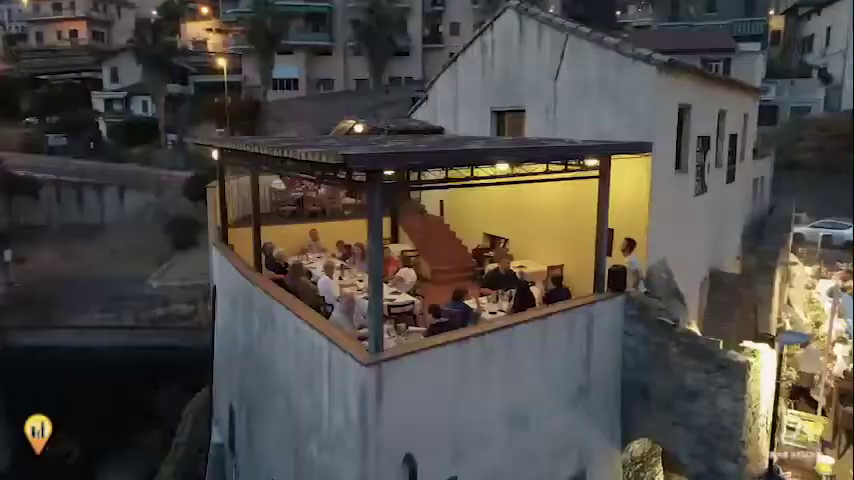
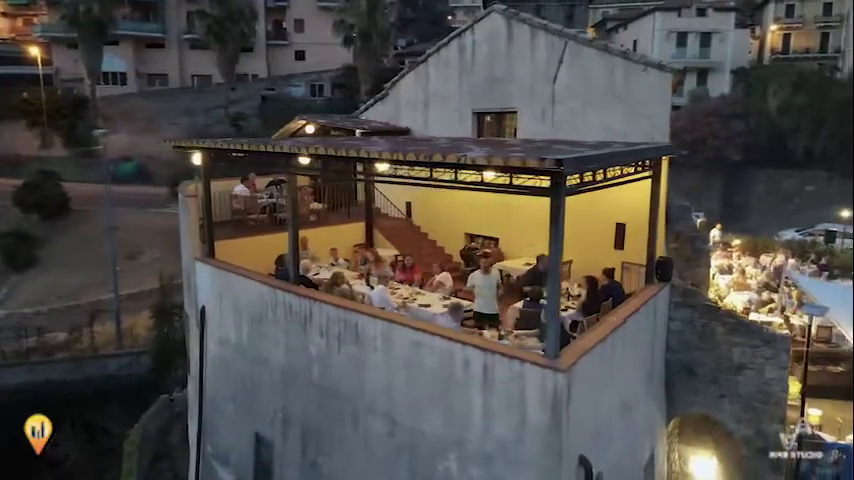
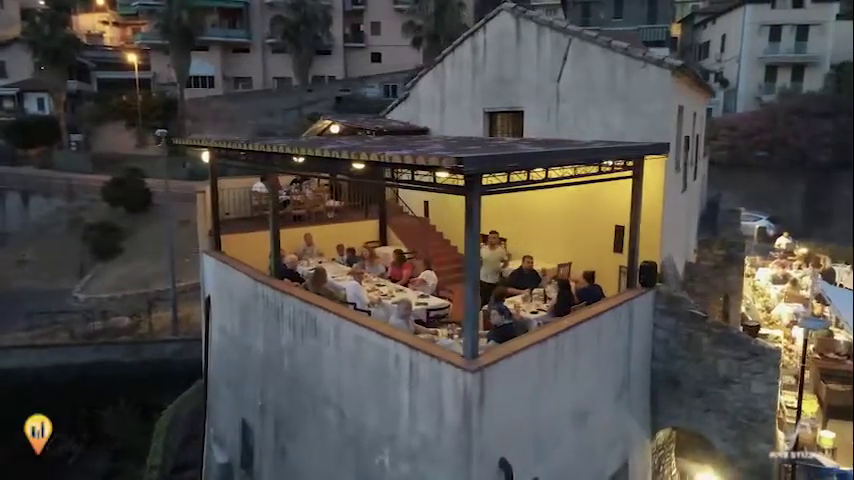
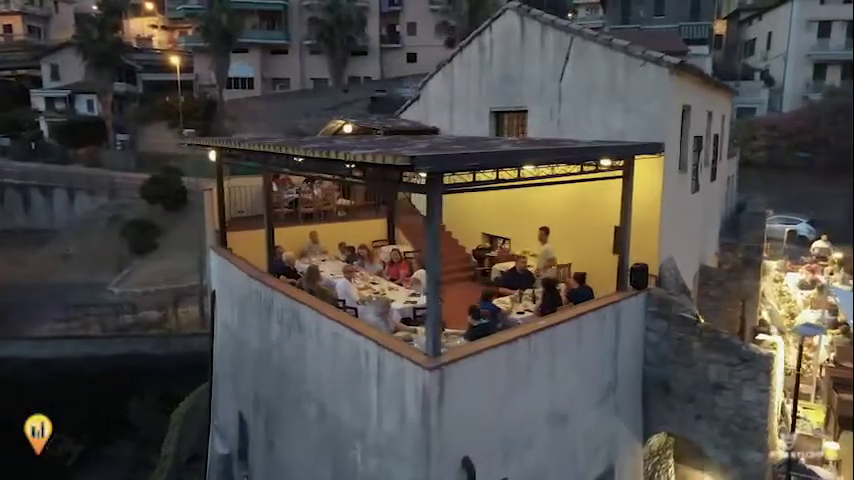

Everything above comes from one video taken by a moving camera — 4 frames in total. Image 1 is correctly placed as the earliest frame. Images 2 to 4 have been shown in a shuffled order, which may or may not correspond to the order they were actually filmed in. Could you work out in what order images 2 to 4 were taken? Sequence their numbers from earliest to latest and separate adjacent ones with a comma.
4, 3, 2
